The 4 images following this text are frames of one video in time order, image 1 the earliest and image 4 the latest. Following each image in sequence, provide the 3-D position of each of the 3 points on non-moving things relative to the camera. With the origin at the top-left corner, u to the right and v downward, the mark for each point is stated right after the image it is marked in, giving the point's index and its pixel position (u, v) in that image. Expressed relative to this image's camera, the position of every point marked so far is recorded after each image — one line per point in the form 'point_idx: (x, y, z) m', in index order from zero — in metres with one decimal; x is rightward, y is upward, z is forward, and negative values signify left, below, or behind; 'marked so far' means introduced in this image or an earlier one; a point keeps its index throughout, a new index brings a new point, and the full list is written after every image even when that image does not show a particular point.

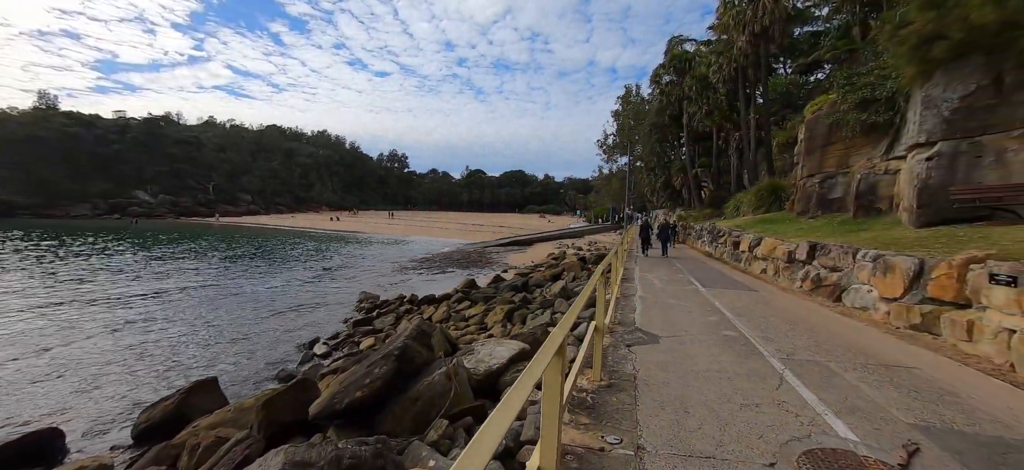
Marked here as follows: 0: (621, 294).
0: (+2.4, -1.3, +8.5) m
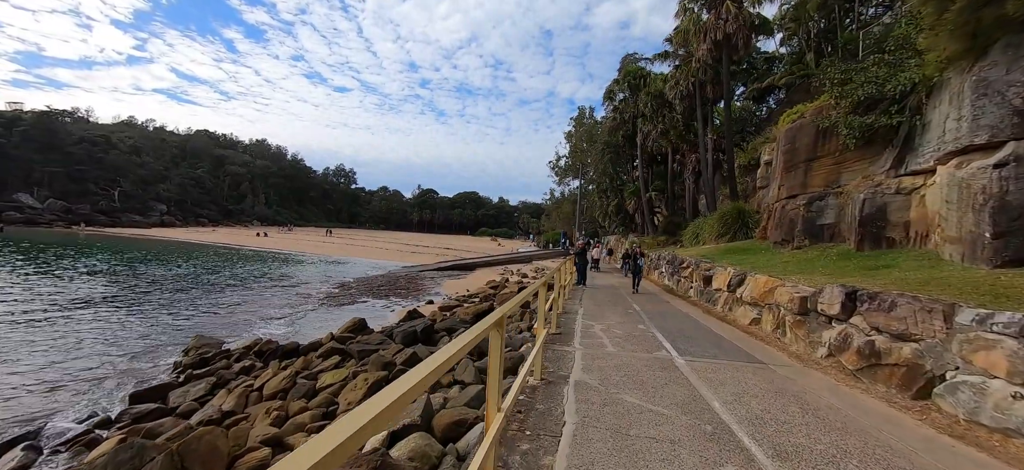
0: (+0.4, -1.7, +4.7) m
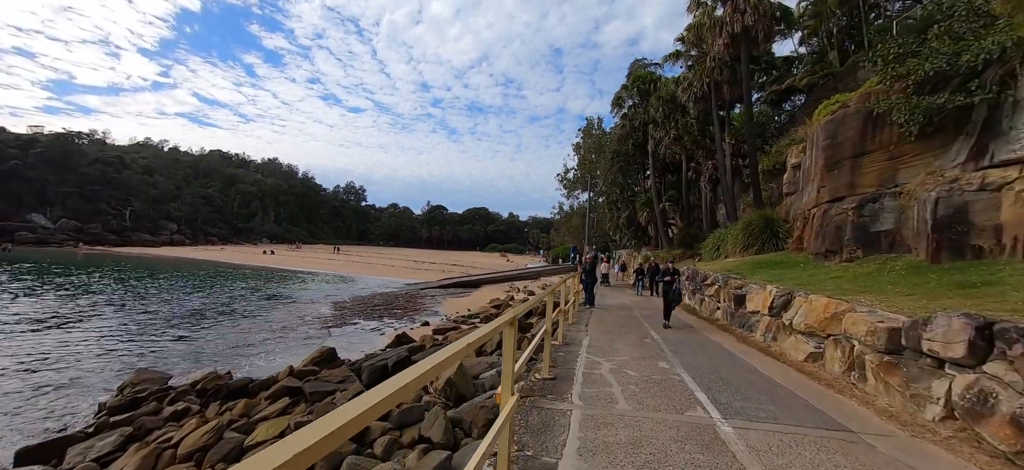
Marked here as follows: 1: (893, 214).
0: (0.0, -1.7, +2.9) m
1: (+8.5, +0.5, +8.9) m
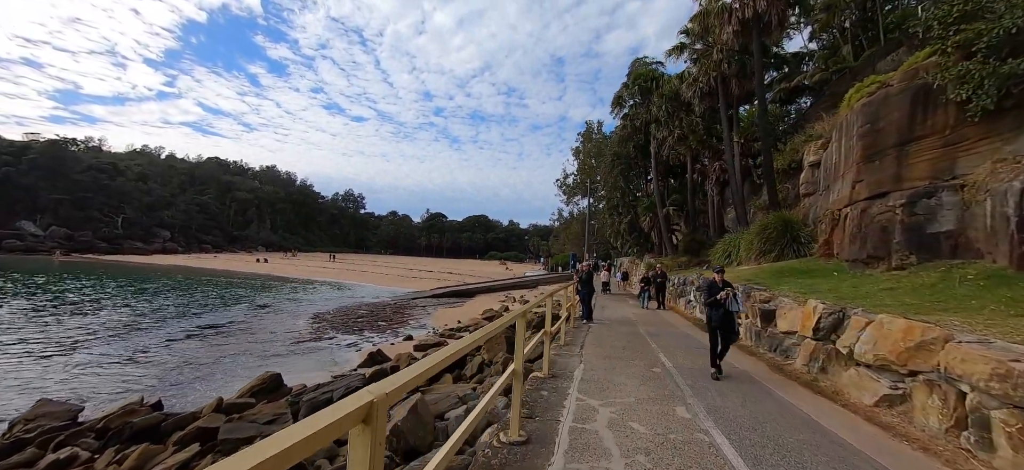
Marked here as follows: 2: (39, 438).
0: (-0.4, -1.7, +1.3) m
1: (+8.1, +0.4, +7.3) m
2: (-8.1, -3.4, +6.7) m
